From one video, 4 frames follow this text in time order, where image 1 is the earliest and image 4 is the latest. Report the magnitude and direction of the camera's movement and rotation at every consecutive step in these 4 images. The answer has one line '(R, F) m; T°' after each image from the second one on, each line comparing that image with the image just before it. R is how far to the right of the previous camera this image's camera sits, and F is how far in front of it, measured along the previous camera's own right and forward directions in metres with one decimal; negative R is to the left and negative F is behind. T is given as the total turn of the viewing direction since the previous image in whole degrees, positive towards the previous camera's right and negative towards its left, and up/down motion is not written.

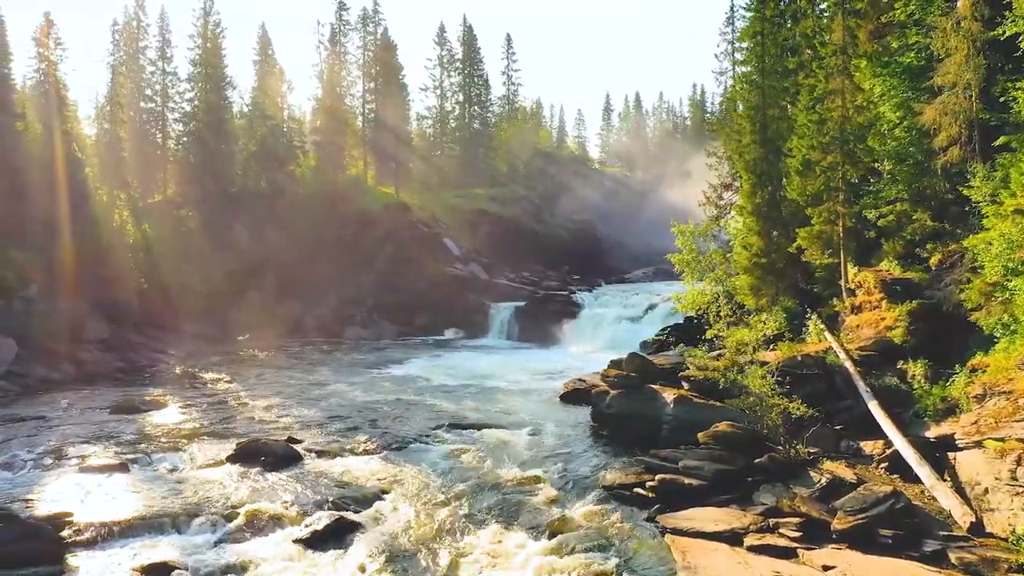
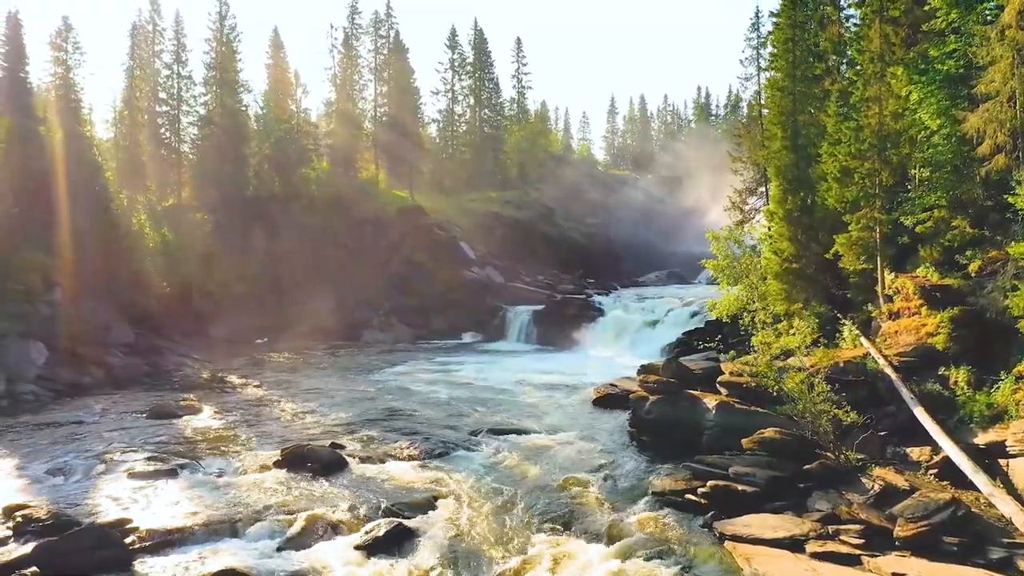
(-1.3, -0.1) m; 0°
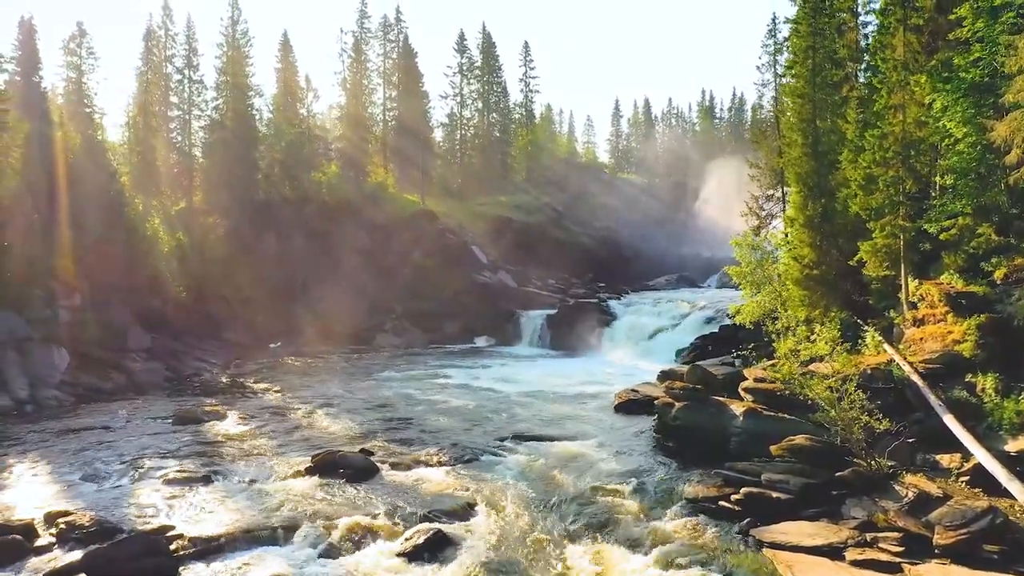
(-0.9, -0.1) m; 0°
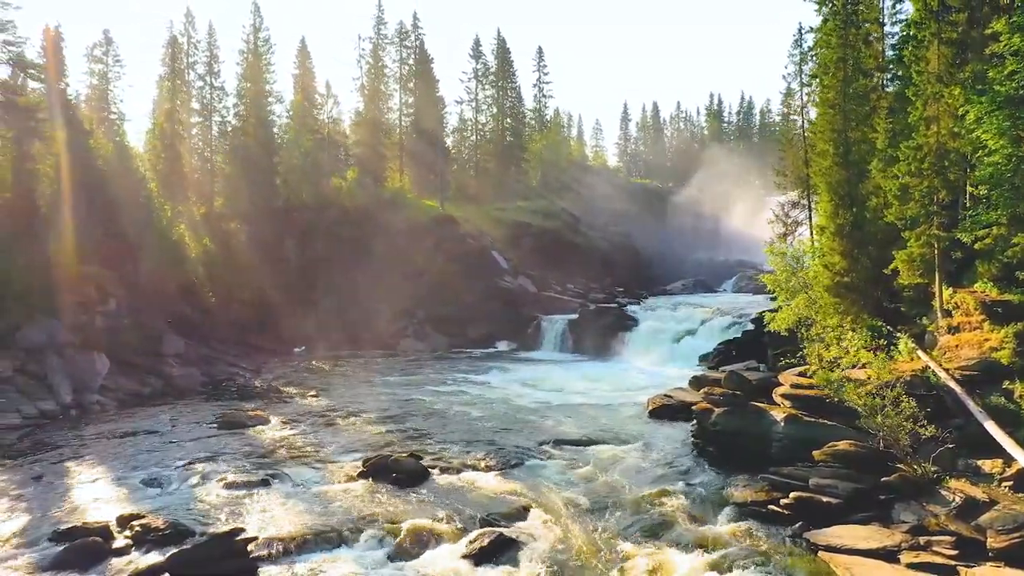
(-1.4, -0.5) m; 0°
